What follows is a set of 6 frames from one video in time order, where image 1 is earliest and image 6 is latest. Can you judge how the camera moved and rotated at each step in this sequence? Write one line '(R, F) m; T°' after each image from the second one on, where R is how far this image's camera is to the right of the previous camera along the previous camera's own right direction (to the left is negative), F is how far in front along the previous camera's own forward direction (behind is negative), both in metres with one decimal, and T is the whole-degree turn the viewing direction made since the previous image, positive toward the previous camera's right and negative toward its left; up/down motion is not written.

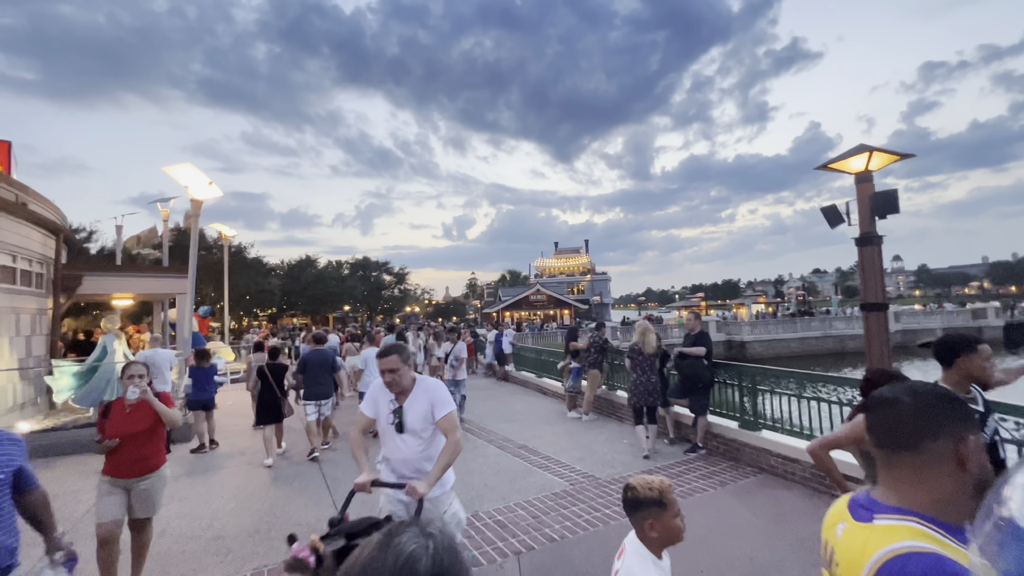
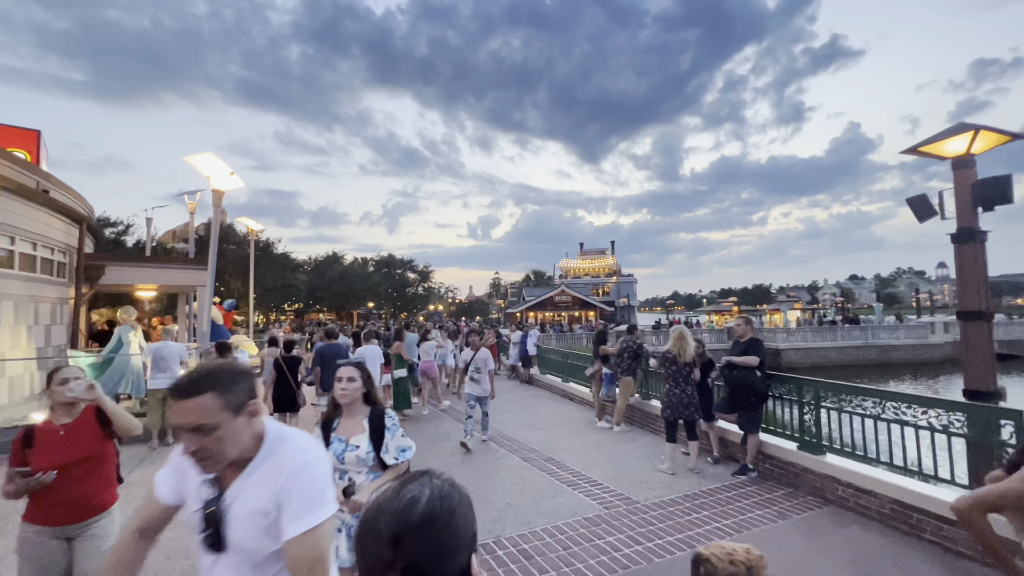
(-0.1, +0.6) m; -3°
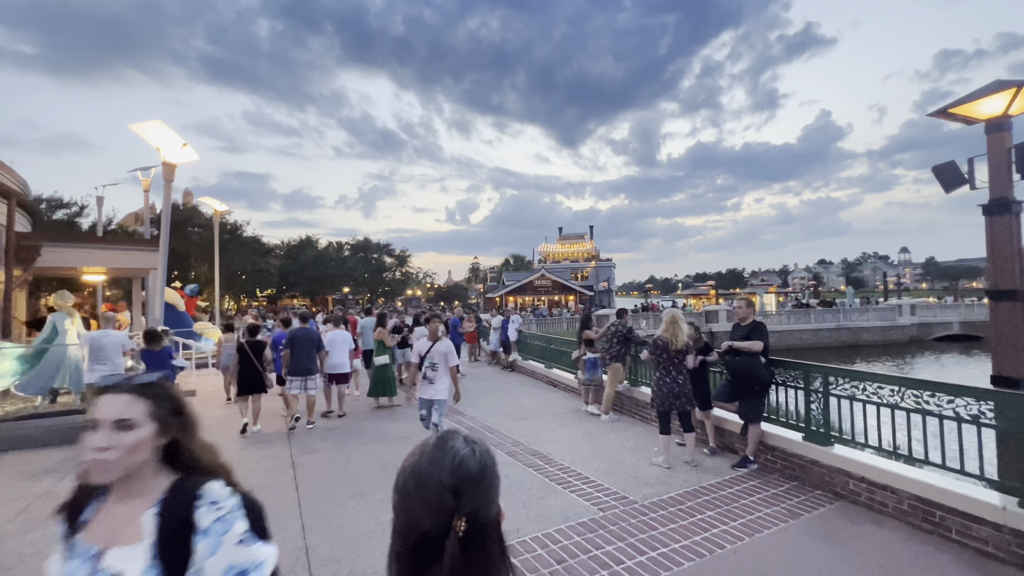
(-0.1, +0.6) m; +3°
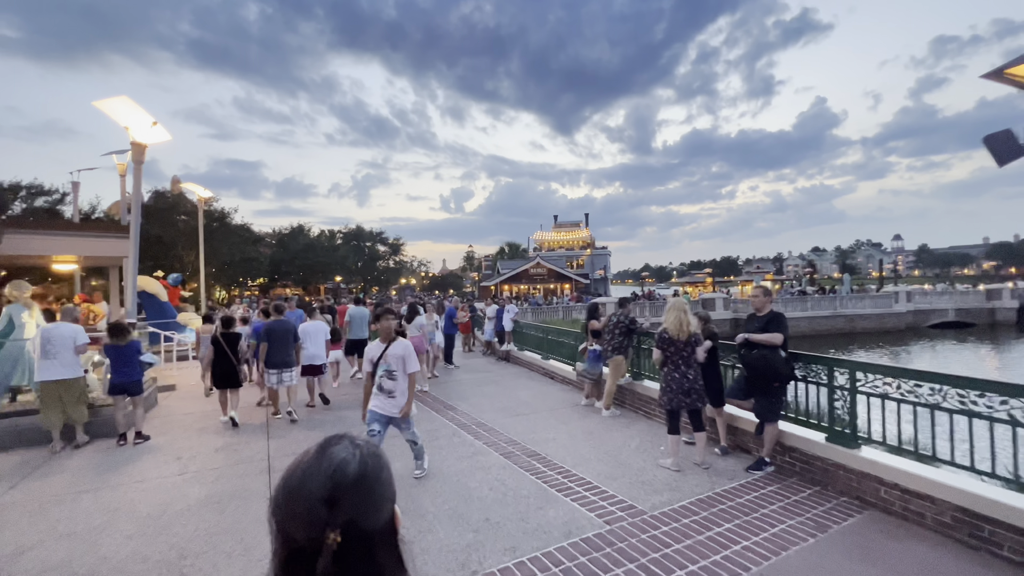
(0.0, +0.6) m; +1°
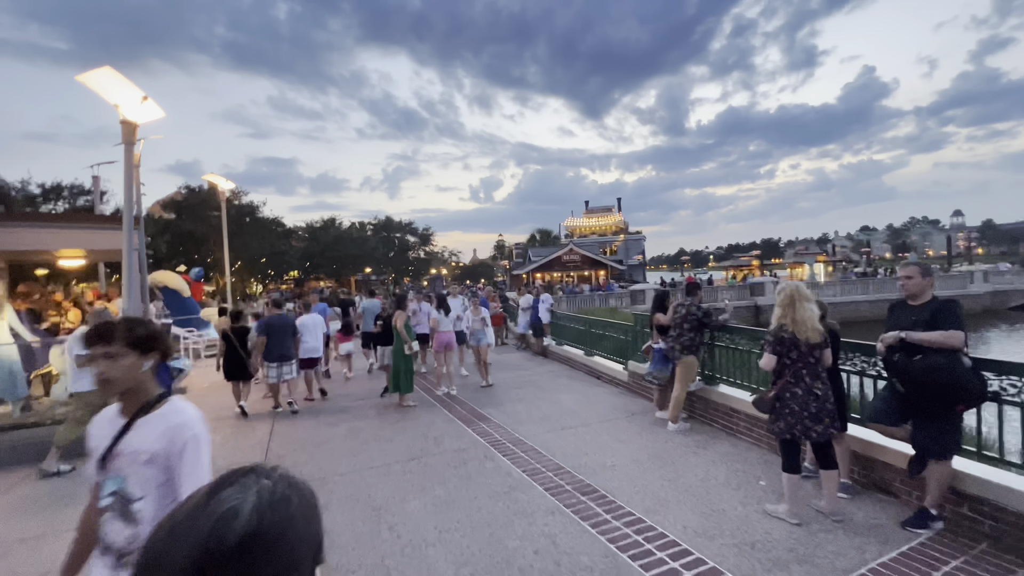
(-0.2, +1.5) m; -4°
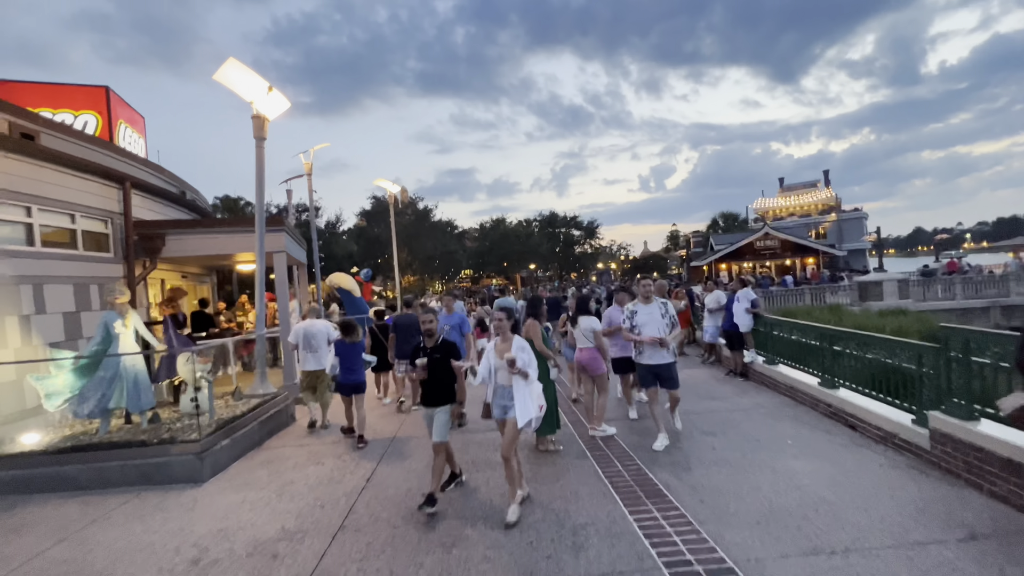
(-0.1, +2.7) m; -21°
